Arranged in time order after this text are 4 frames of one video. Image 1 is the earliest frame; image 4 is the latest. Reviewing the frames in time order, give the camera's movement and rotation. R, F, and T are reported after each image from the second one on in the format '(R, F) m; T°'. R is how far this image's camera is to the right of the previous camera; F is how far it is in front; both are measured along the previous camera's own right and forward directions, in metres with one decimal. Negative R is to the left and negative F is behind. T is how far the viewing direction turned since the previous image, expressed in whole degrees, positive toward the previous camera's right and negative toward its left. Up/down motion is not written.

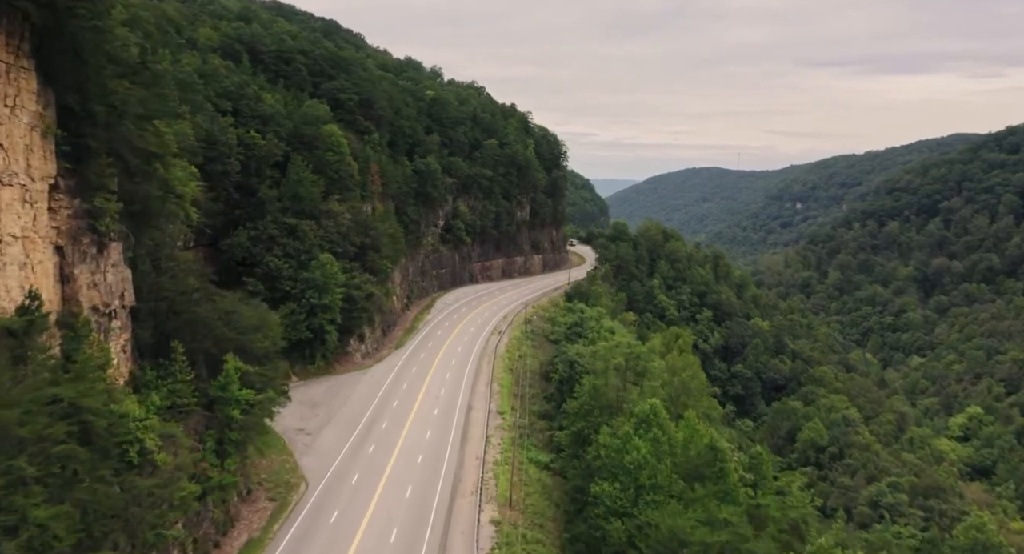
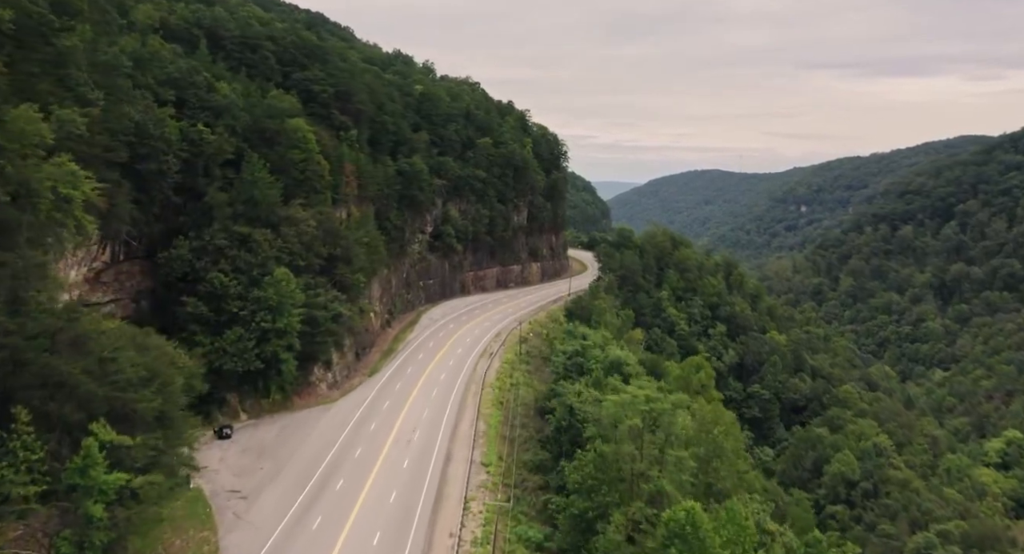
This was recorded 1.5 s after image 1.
(+0.7, +8.0) m; 0°
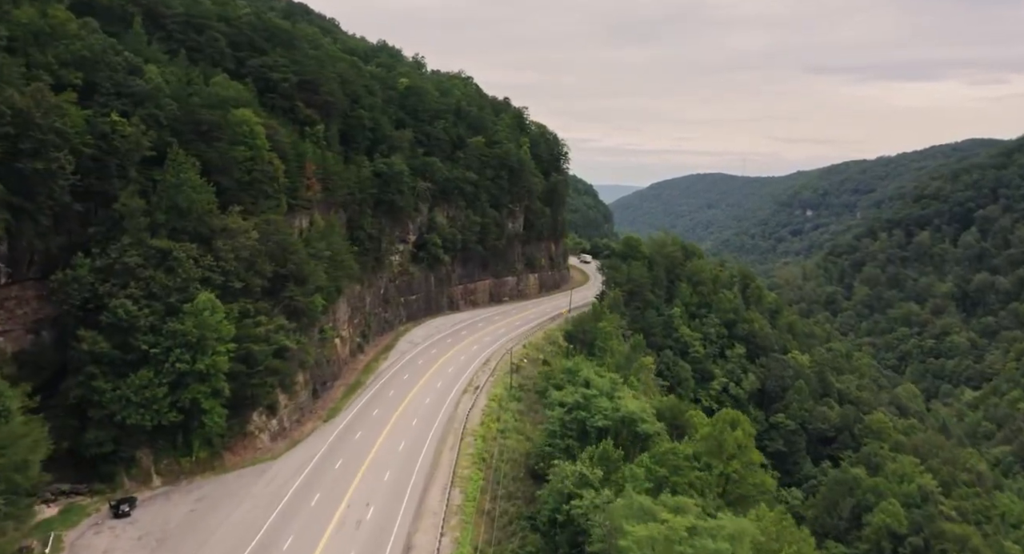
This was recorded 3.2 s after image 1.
(+0.8, +9.2) m; 0°
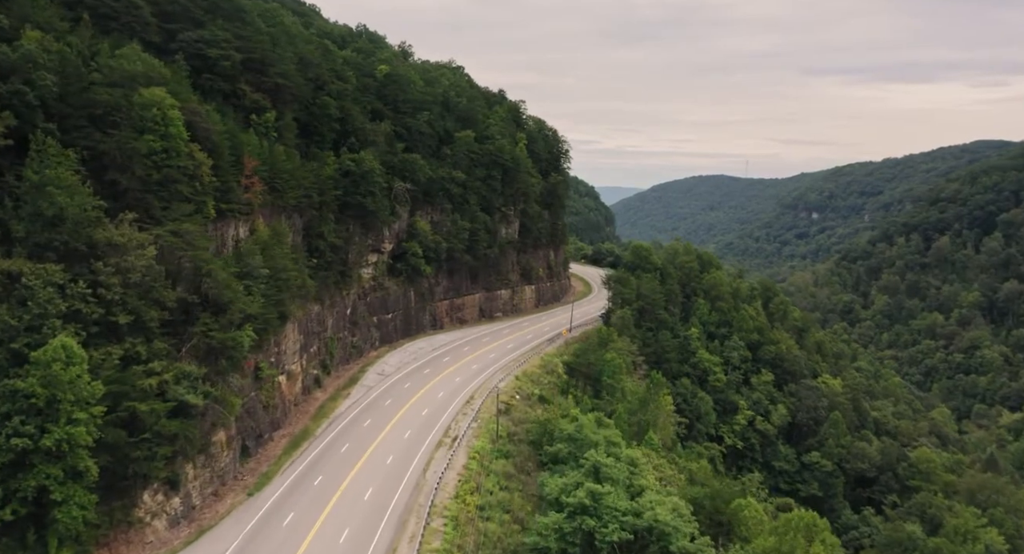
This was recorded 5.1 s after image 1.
(+0.8, +10.1) m; 0°
